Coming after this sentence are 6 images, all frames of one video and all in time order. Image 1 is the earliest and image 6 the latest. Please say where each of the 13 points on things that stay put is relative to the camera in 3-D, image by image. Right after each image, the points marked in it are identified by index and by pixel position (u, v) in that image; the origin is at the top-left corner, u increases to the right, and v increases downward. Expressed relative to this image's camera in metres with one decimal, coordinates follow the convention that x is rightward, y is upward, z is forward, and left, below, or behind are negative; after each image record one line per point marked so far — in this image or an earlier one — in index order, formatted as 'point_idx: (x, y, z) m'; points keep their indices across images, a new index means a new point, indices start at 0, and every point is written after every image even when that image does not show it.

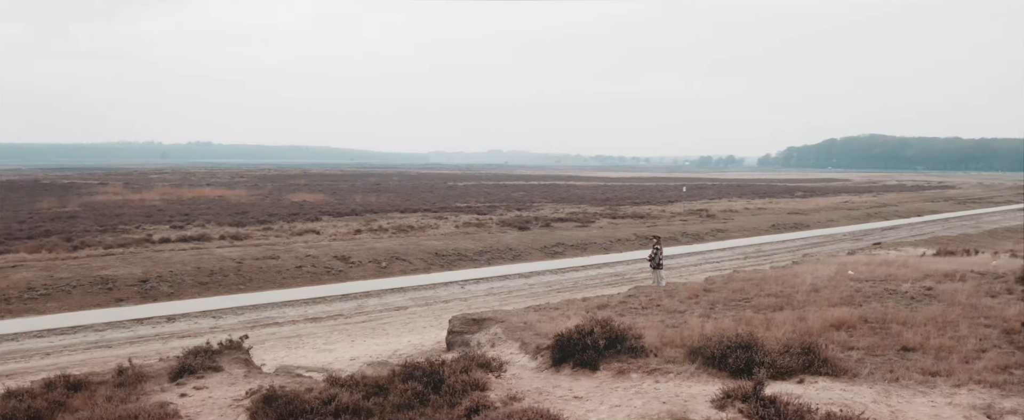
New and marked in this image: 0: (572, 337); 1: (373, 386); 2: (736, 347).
0: (+0.8, -1.8, +10.1) m
1: (-1.6, -2.0, +8.4) m
2: (+2.8, -1.7, +9.0) m
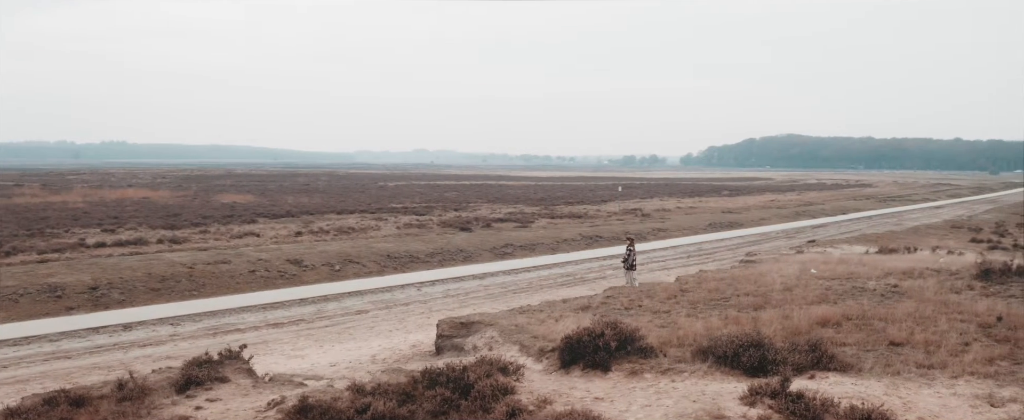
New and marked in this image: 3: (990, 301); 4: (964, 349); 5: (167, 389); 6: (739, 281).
0: (+1.0, -1.8, +10.3) m
1: (-1.3, -2.1, +8.4) m
2: (+3.0, -1.8, +9.4) m
3: (+8.4, -1.6, +12.6) m
4: (+6.2, -1.9, +9.9) m
5: (-4.6, -2.4, +9.7) m
6: (+5.5, -1.7, +17.5) m
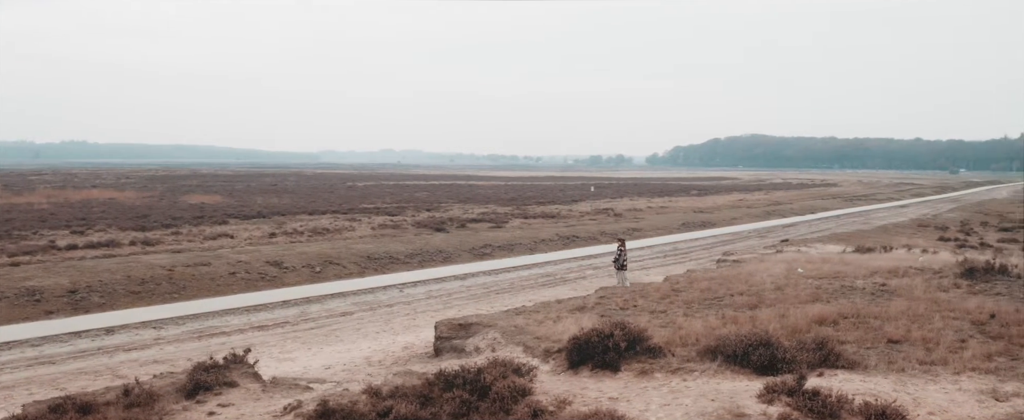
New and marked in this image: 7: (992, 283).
0: (+1.1, -1.9, +10.4) m
1: (-1.1, -2.1, +8.4) m
2: (+3.2, -1.8, +9.5) m
3: (+8.4, -1.6, +13.0) m
4: (+6.3, -1.9, +10.2) m
5: (-4.5, -2.4, +9.6) m
6: (+5.4, -1.7, +17.8) m
7: (+9.8, -1.5, +14.8) m
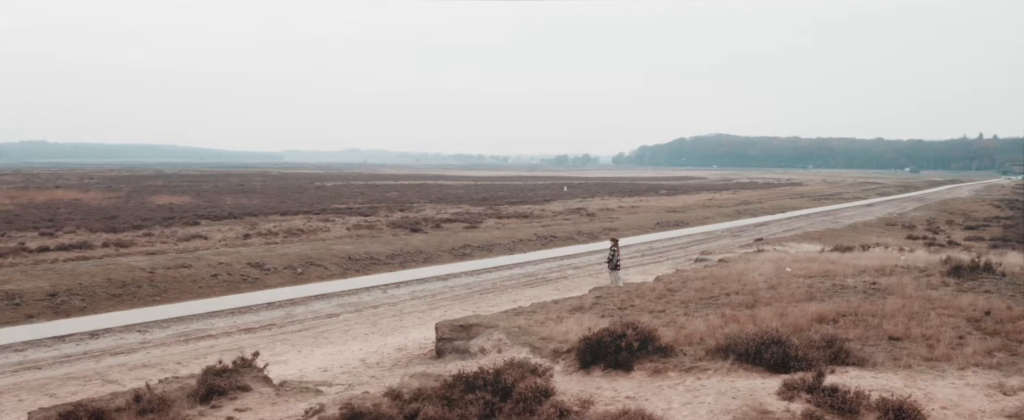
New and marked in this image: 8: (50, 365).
0: (+1.3, -1.9, +10.5) m
1: (-0.8, -2.2, +8.5) m
2: (+3.4, -1.8, +9.7) m
3: (+8.5, -1.6, +13.4) m
4: (+6.5, -1.9, +10.5) m
5: (-4.2, -2.5, +9.5) m
6: (+5.2, -1.7, +18.0) m
7: (+9.8, -1.5, +15.2) m
8: (-11.4, -3.8, +18.0) m
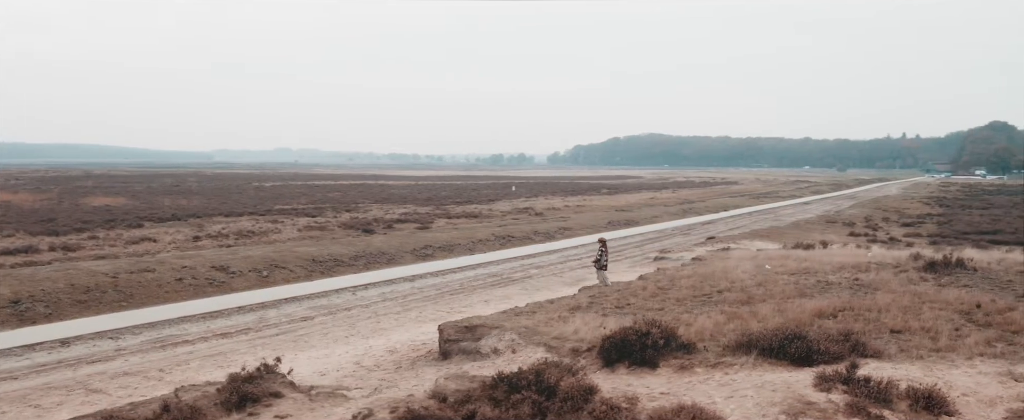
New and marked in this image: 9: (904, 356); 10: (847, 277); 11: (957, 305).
0: (+1.7, -1.9, +10.8) m
1: (-0.3, -2.2, +8.6) m
2: (+3.8, -1.8, +10.1) m
3: (+8.6, -1.6, +14.2) m
4: (+6.9, -1.9, +11.2) m
5: (-3.8, -2.5, +9.4) m
6: (+5.1, -1.7, +18.6) m
7: (+9.8, -1.5, +16.0) m
8: (-11.5, -3.9, +17.3) m
9: (+5.3, -2.0, +9.9) m
10: (+8.0, -1.6, +17.3) m
11: (+7.9, -1.7, +13.0) m
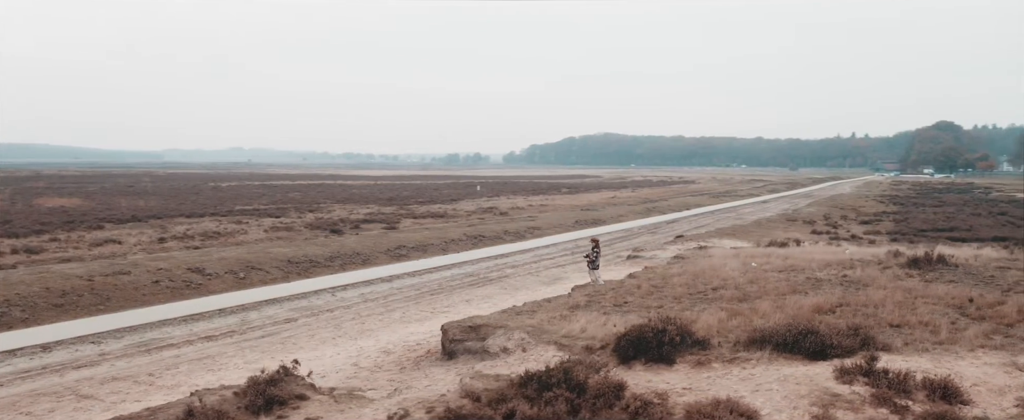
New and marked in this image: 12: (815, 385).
0: (+1.9, -1.9, +11.0) m
1: (+0.1, -2.2, +8.7) m
2: (+4.1, -1.8, +10.5) m
3: (+8.7, -1.5, +14.7) m
4: (+7.1, -1.9, +11.6) m
5: (-3.4, -2.5, +9.3) m
6: (+4.9, -1.7, +18.9) m
7: (+9.8, -1.4, +16.6) m
8: (-11.6, -4.0, +16.9) m
9: (+5.6, -2.0, +10.3) m
10: (+7.9, -1.5, +17.8) m
11: (+8.0, -1.7, +13.5) m
12: (+3.5, -2.1, +8.6) m
